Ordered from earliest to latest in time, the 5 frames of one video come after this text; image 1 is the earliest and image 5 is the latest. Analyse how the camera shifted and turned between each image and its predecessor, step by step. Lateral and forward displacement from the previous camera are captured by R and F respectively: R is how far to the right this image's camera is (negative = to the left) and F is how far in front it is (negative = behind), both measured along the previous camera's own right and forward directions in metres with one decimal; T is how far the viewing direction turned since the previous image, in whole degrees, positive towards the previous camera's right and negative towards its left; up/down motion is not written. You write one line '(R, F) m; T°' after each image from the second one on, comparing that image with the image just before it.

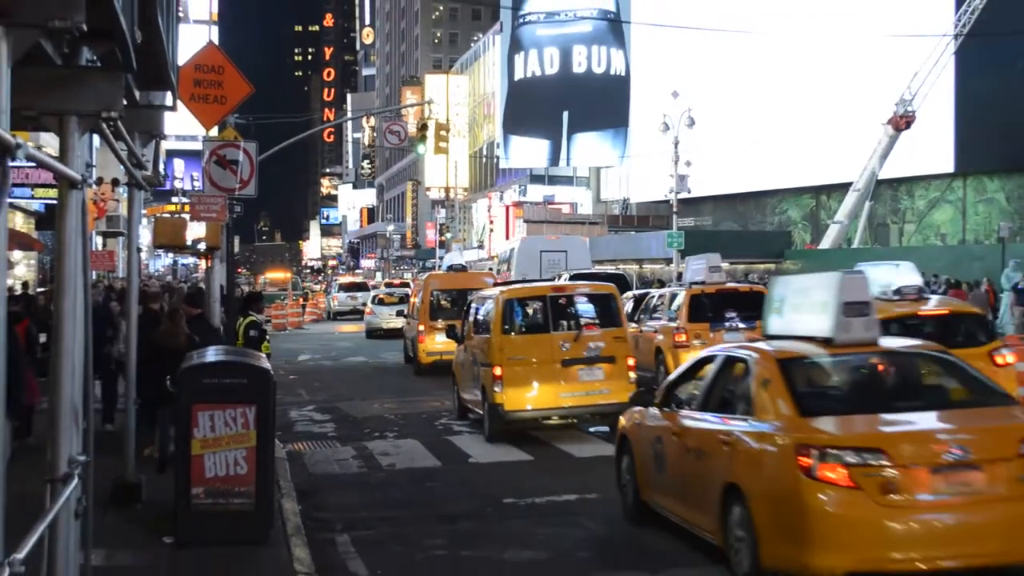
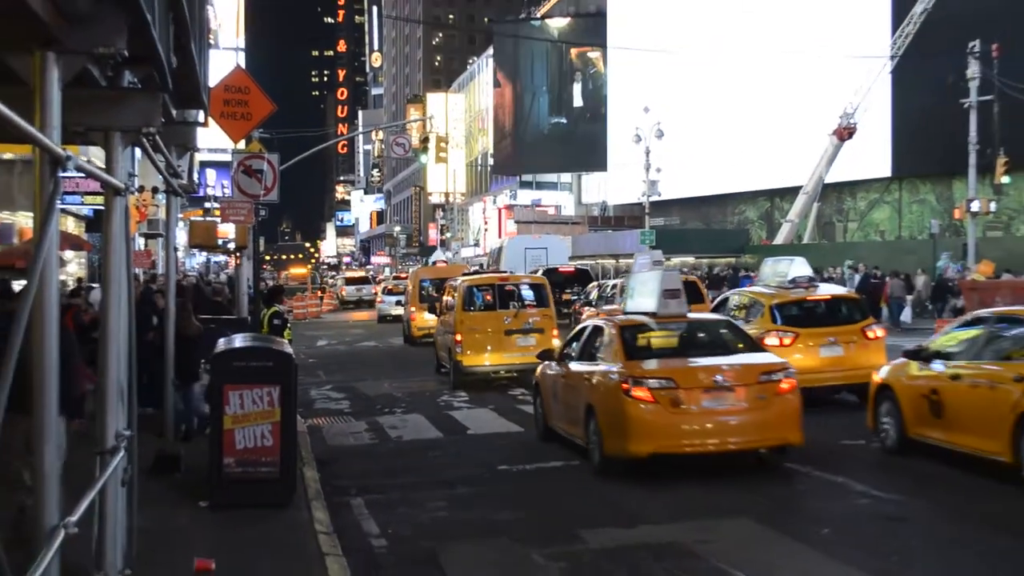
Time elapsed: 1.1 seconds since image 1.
(+0.1, -0.9) m; 0°
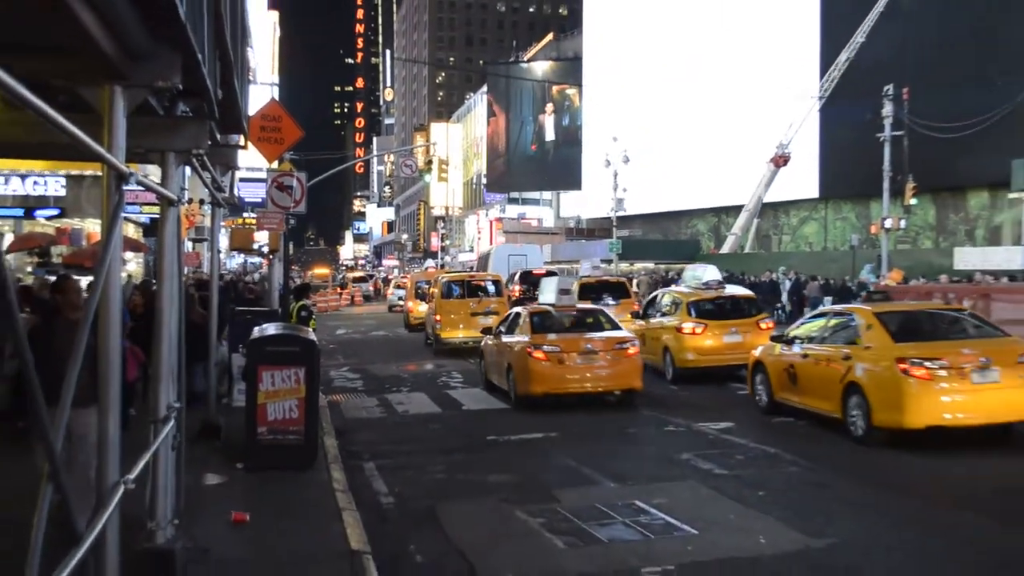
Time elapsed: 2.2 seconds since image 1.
(+0.2, -1.4) m; 0°
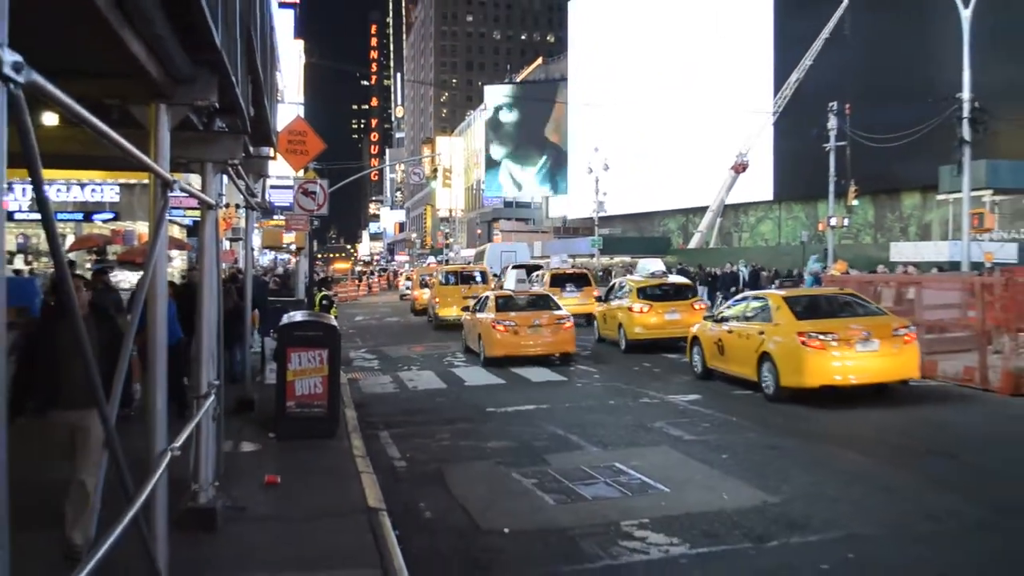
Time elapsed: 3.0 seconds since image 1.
(+0.1, -1.3) m; 0°
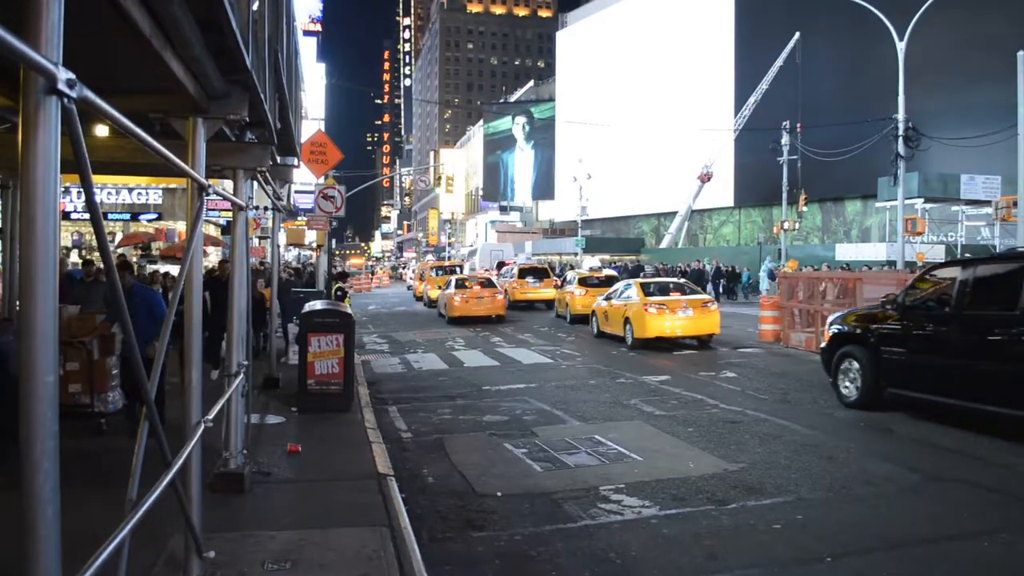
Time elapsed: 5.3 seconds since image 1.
(+0.1, -1.4) m; 0°
